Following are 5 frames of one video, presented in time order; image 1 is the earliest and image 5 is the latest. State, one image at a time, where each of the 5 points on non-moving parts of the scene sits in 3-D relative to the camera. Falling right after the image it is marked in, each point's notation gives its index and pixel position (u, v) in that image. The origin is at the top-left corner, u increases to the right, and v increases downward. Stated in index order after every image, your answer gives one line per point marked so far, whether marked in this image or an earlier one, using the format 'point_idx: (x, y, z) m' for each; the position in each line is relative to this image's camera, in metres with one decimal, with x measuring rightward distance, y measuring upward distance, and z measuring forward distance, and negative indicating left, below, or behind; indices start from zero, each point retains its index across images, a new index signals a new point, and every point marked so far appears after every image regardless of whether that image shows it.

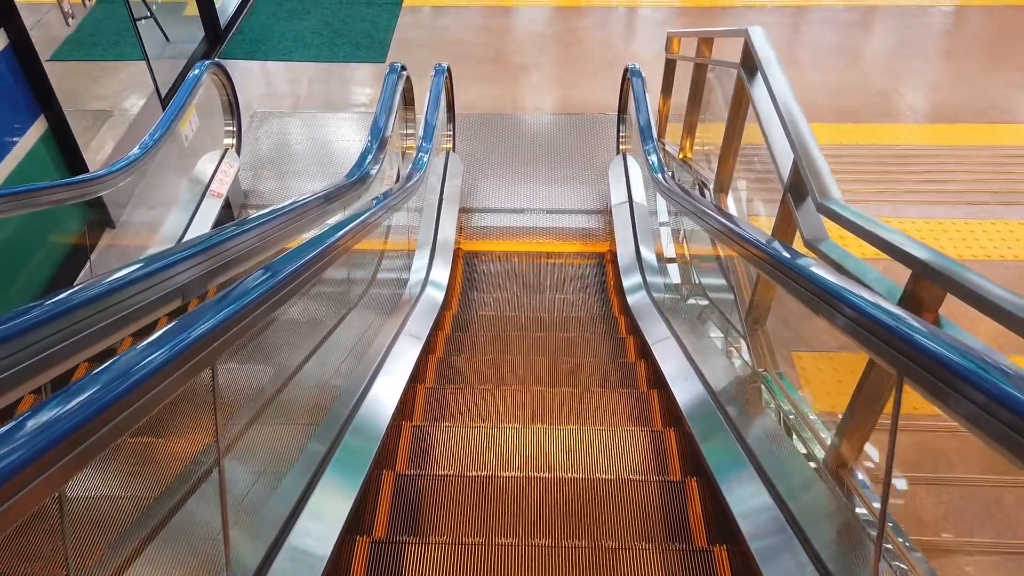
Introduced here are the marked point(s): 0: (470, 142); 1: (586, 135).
0: (-0.3, +1.0, +5.4) m
1: (+0.5, +1.1, +5.5) m
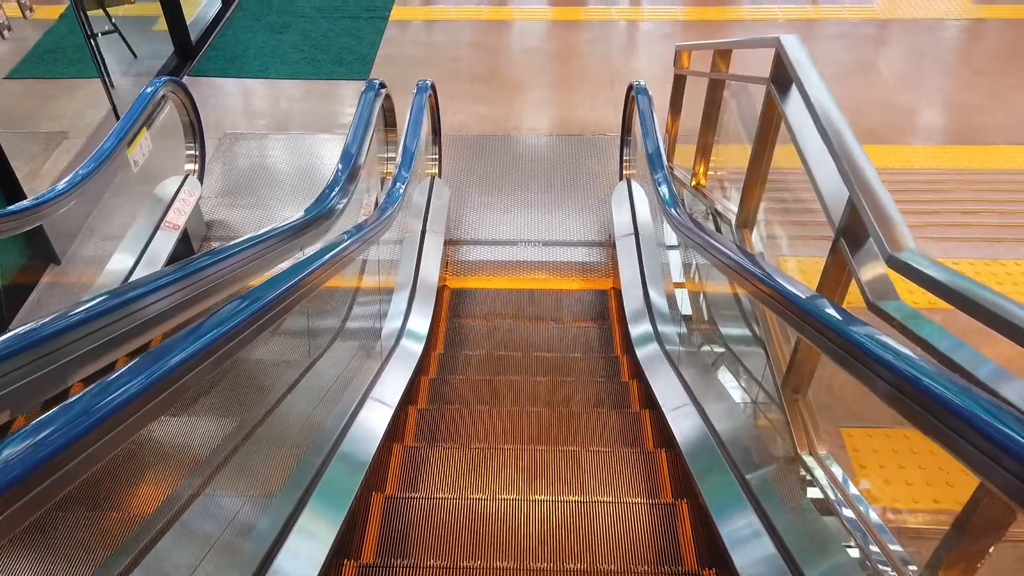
0: (-0.3, +0.8, +5.0) m
1: (+0.5, +0.8, +5.0) m
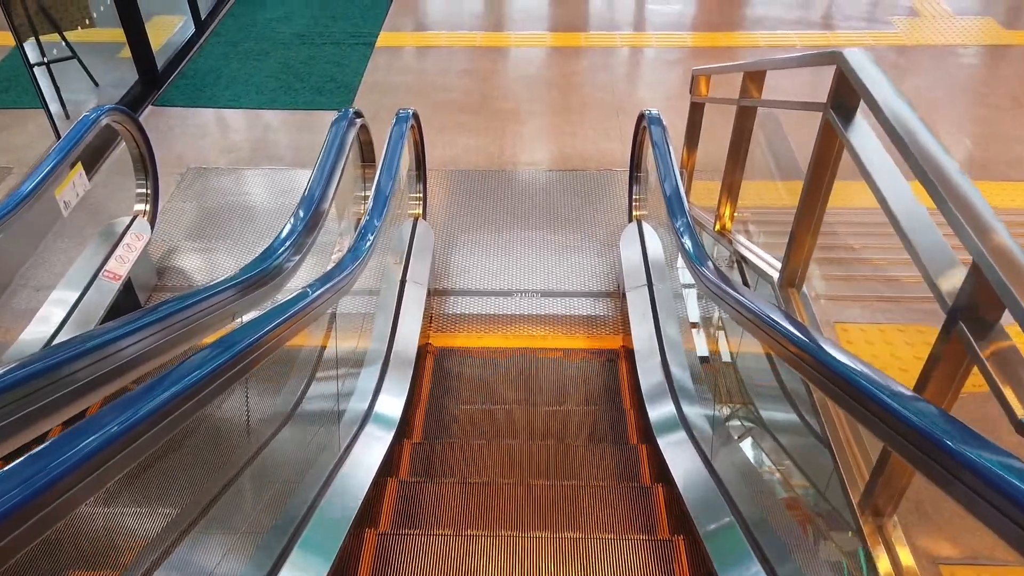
0: (-0.4, +0.5, +4.5) m
1: (+0.4, +0.5, +4.5) m
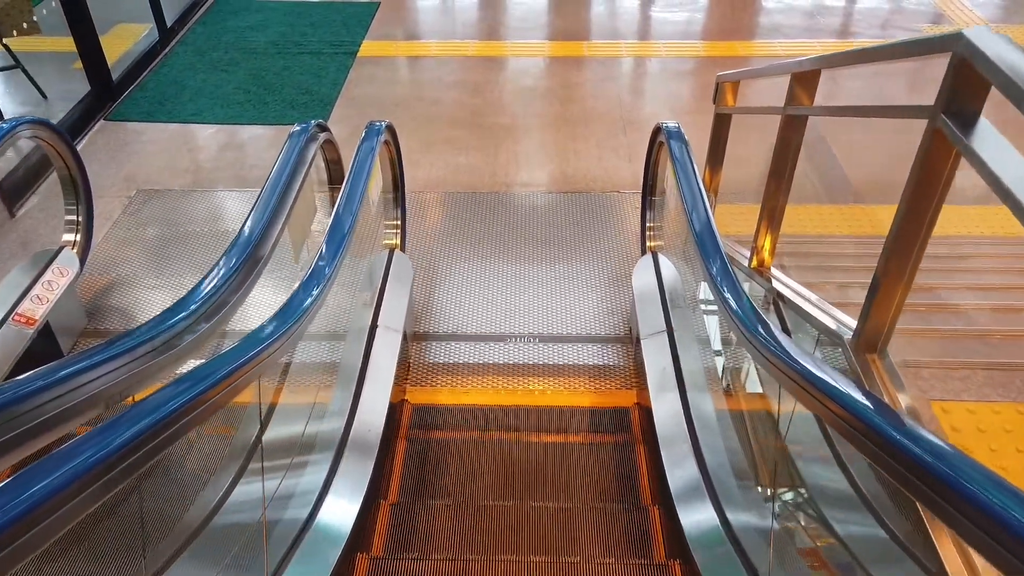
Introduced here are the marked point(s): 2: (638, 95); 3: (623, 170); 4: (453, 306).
0: (-0.4, +0.3, +3.9) m
1: (+0.4, +0.3, +4.0) m
2: (+0.9, +1.3, +5.4) m
3: (+0.6, +0.7, +4.5) m
4: (-0.3, -0.1, +3.4) m
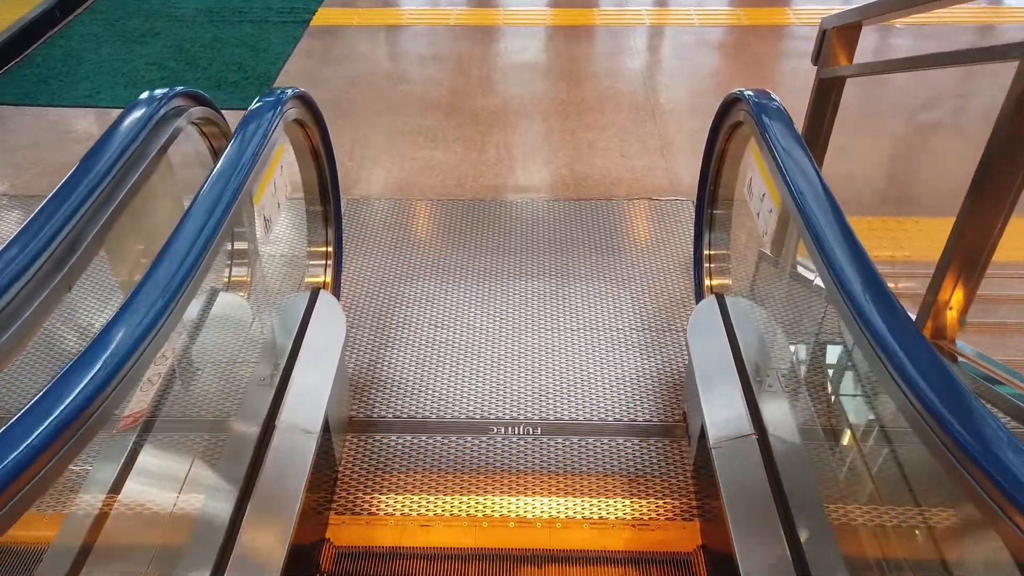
0: (-0.4, +0.1, +2.8) m
1: (+0.4, +0.2, +2.9) m
2: (+0.8, +1.2, +4.3) m
3: (+0.6, +0.5, +3.4) m
4: (-0.3, -0.2, +2.3) m
